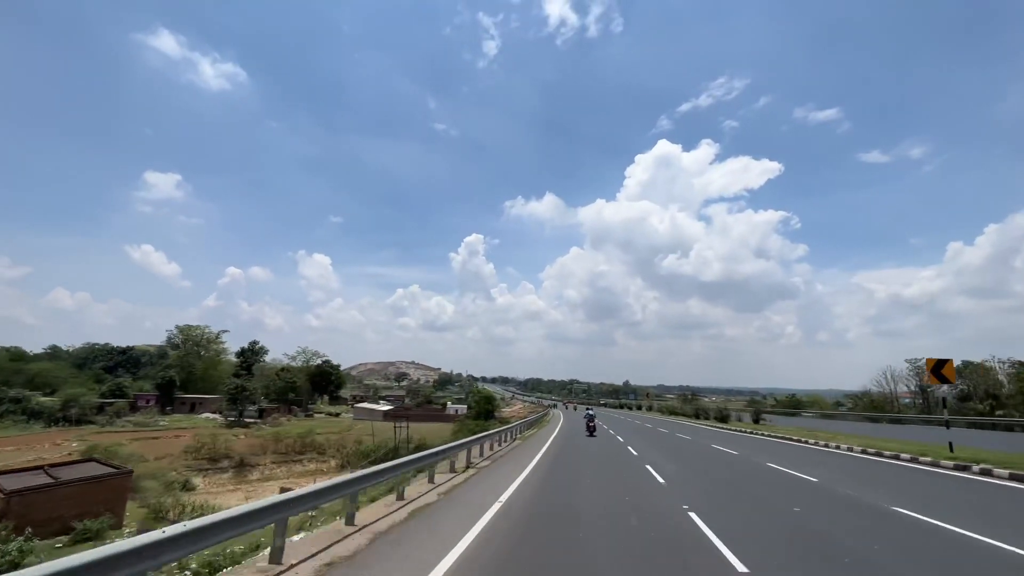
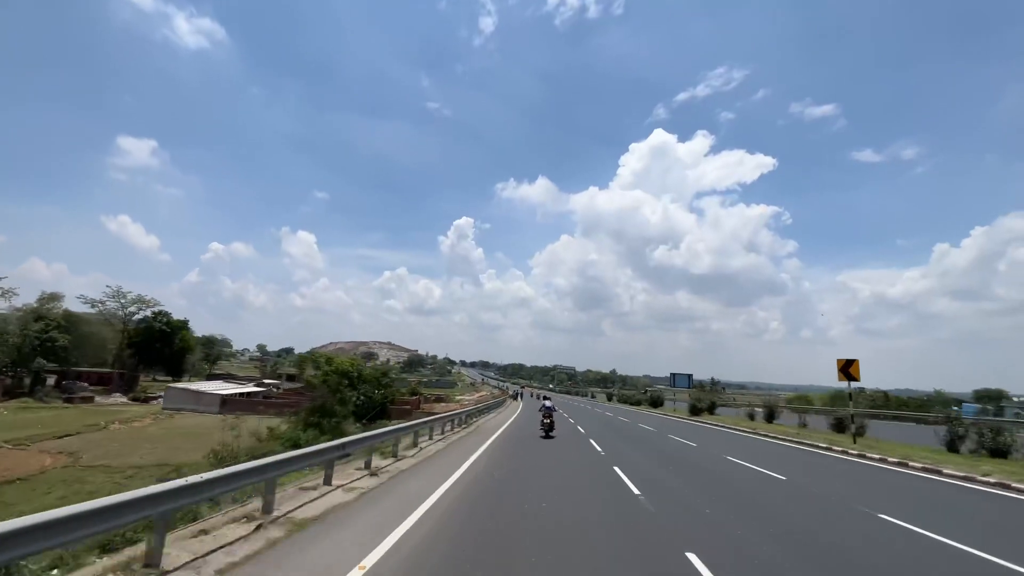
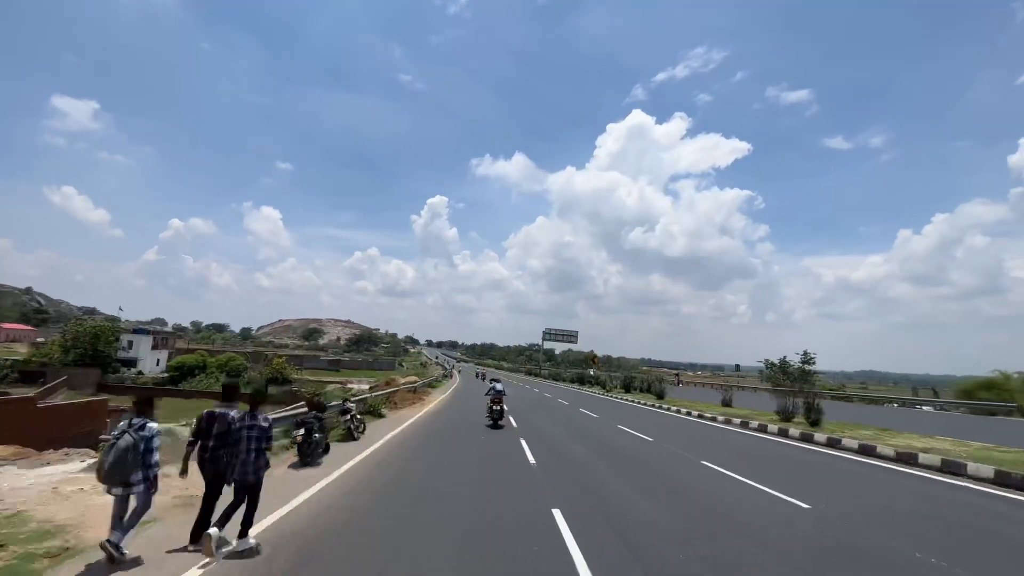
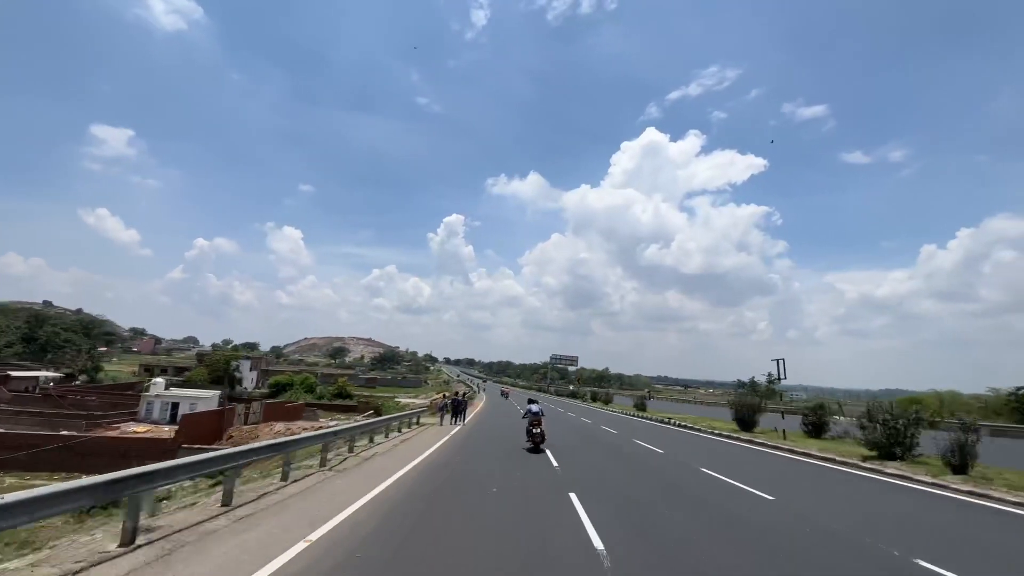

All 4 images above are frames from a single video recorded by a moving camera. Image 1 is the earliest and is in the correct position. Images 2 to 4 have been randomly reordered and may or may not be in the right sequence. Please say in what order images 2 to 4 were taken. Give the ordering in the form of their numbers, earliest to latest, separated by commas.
2, 4, 3
